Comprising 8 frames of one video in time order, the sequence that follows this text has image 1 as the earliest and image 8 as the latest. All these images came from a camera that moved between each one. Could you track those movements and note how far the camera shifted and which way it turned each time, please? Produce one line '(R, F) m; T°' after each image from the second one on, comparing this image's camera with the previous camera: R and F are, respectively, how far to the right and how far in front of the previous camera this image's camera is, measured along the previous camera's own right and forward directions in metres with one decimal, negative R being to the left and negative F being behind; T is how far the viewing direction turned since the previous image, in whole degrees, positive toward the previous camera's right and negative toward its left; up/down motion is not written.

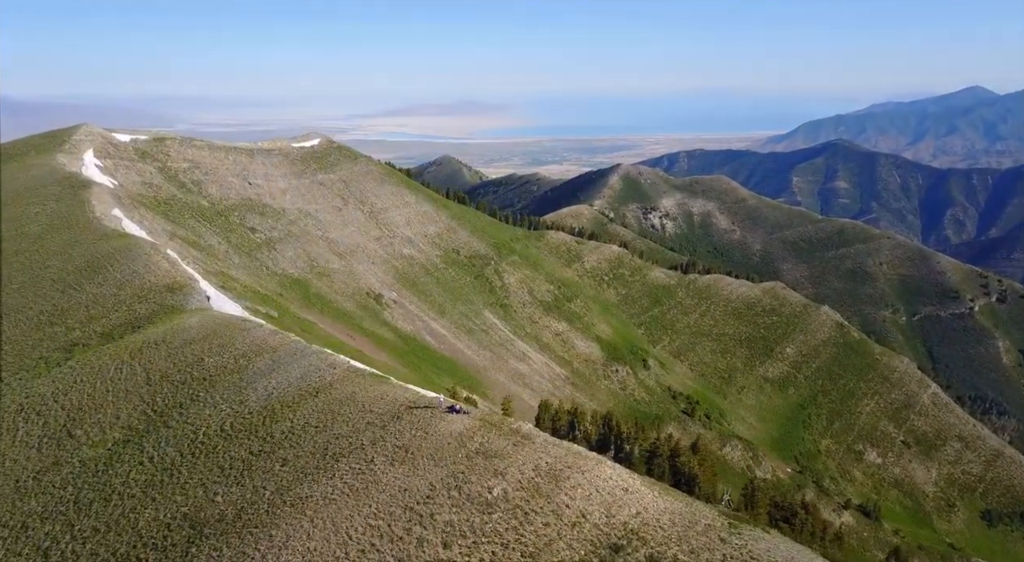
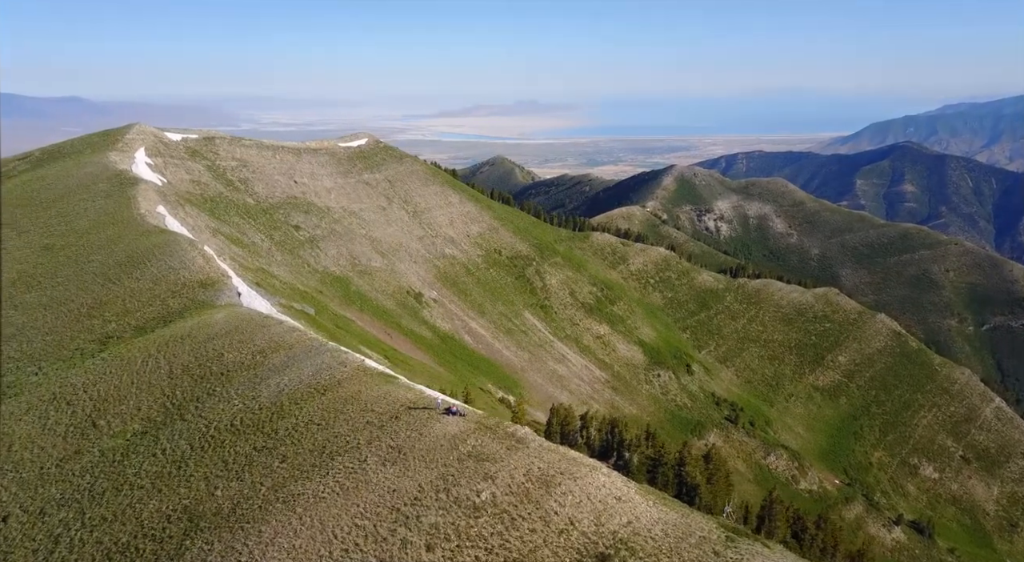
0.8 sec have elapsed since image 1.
(+1.5, +0.2) m; -4°
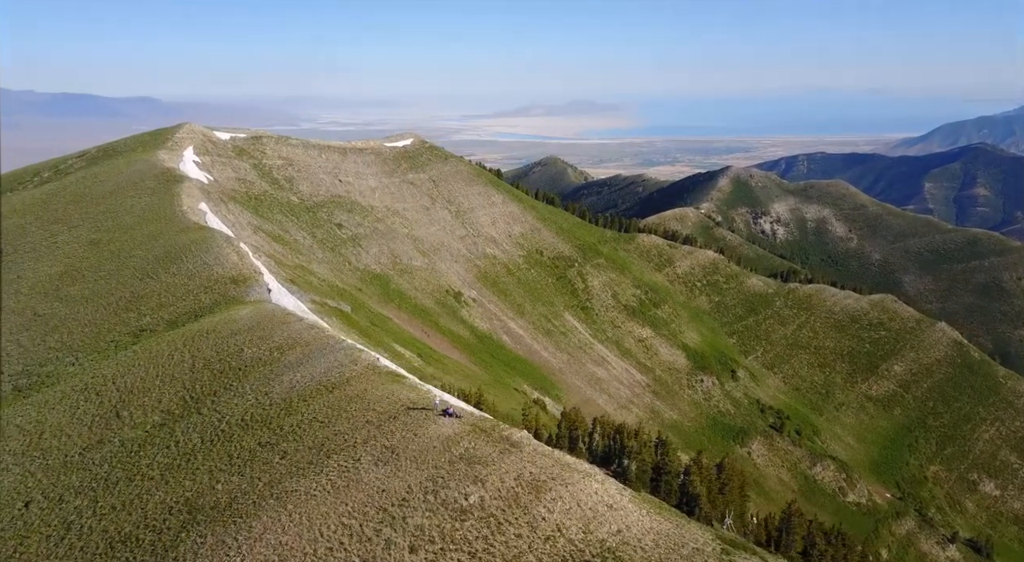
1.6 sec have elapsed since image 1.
(+1.5, +0.2) m; -4°
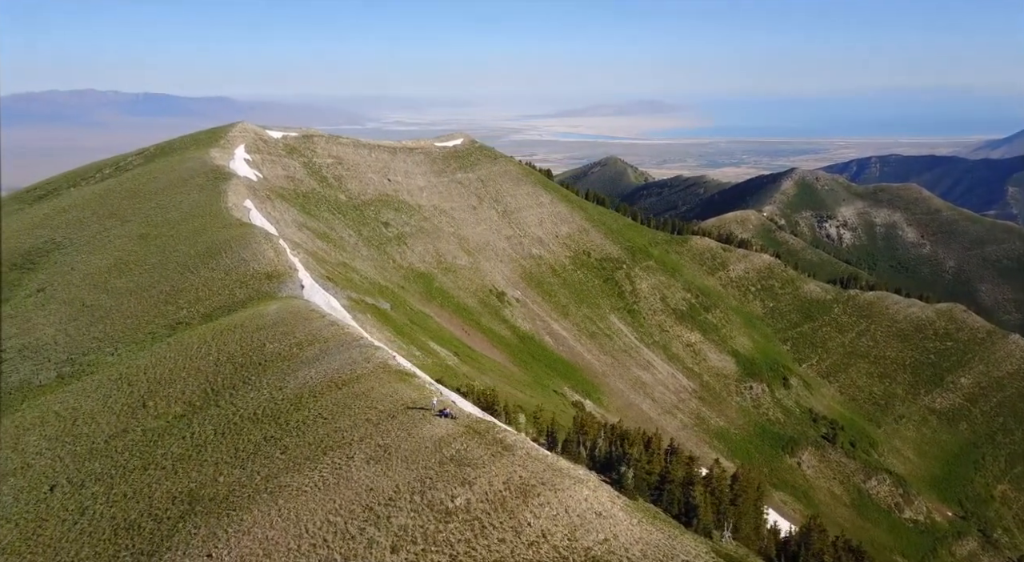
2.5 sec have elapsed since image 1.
(+1.7, +0.3) m; -4°
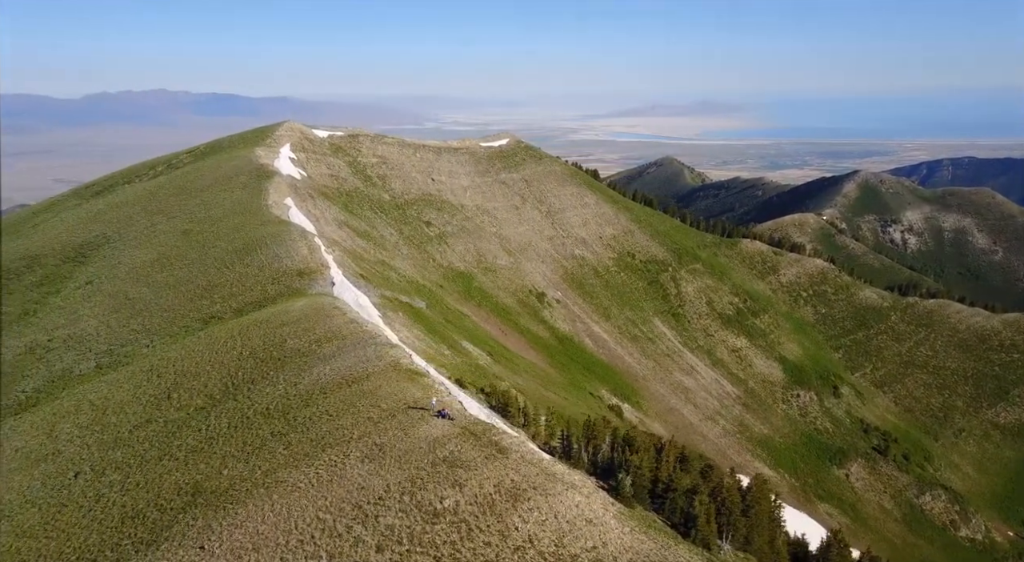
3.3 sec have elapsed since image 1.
(+1.5, +0.2) m; -4°
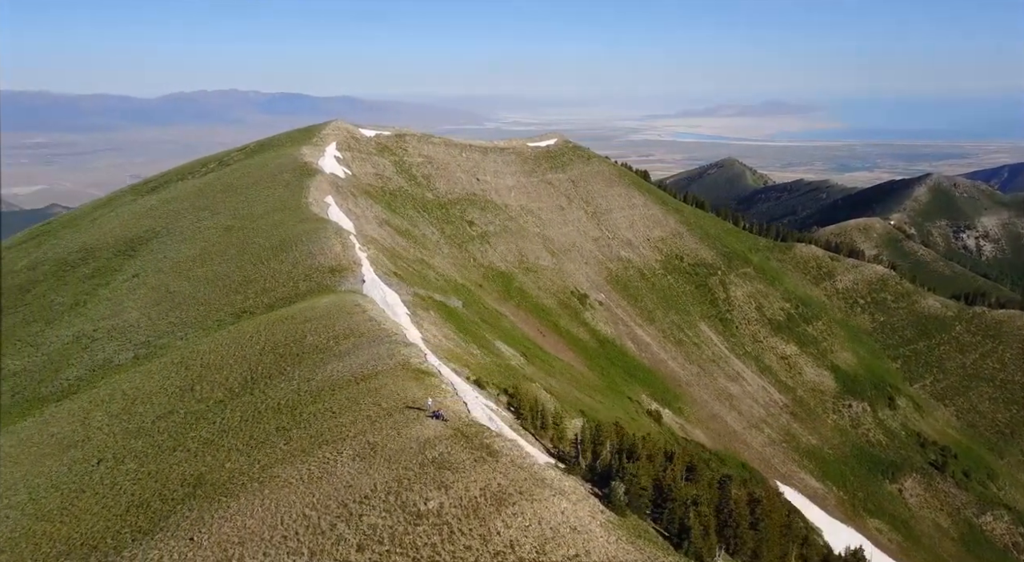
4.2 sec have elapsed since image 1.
(+1.6, +0.3) m; -4°
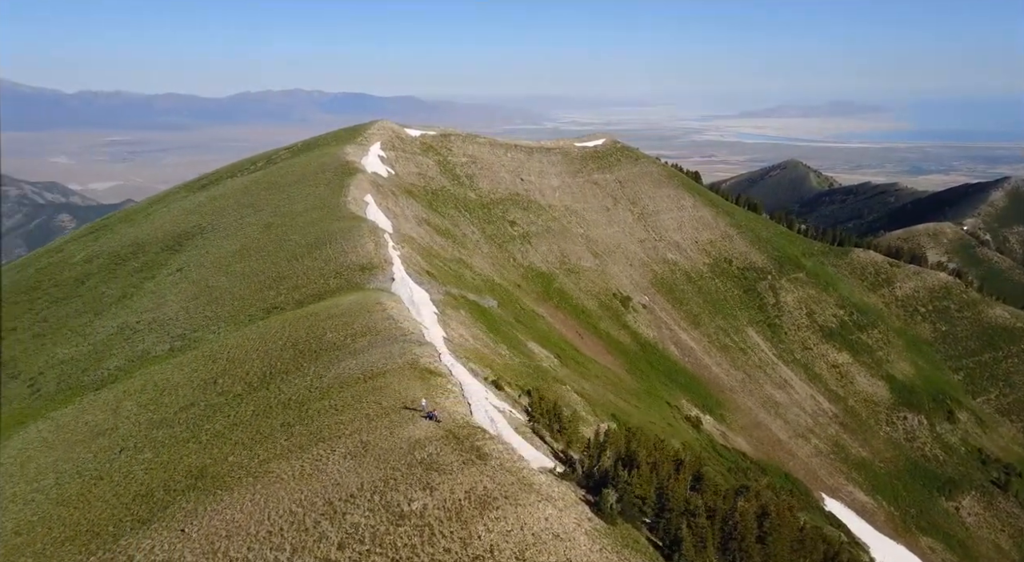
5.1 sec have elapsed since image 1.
(+1.6, +0.3) m; -4°
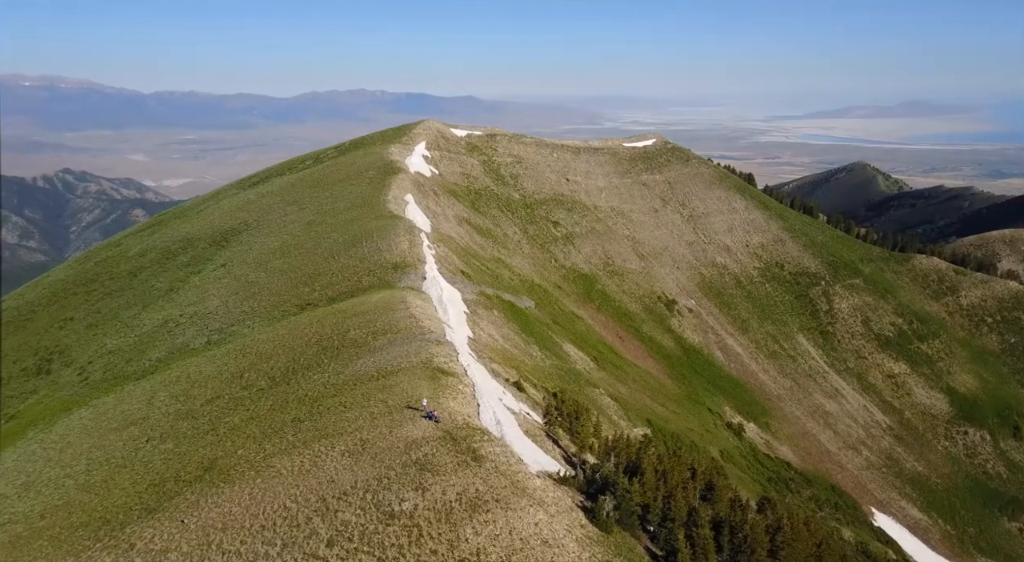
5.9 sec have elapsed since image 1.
(+1.5, +0.3) m; -4°
